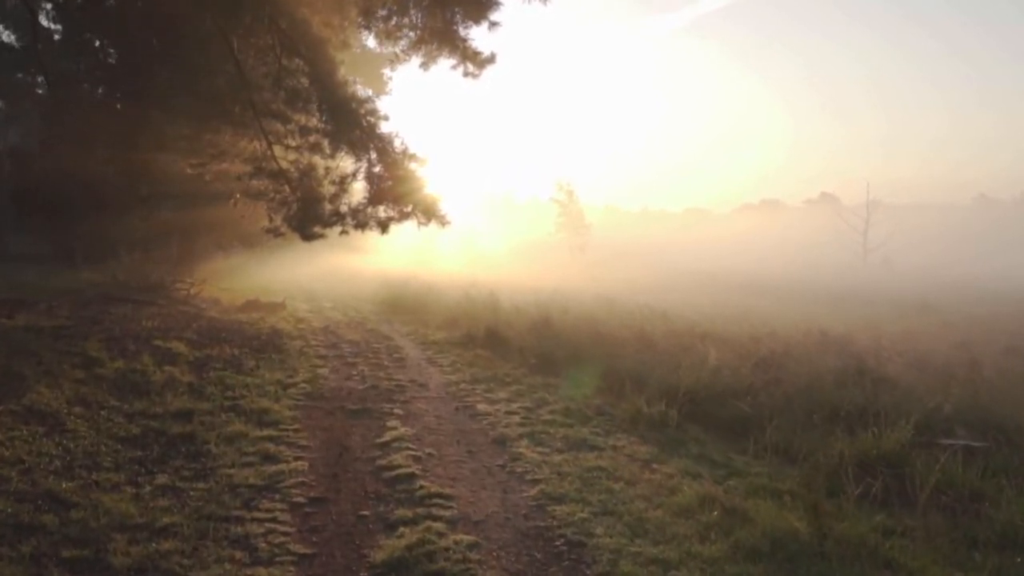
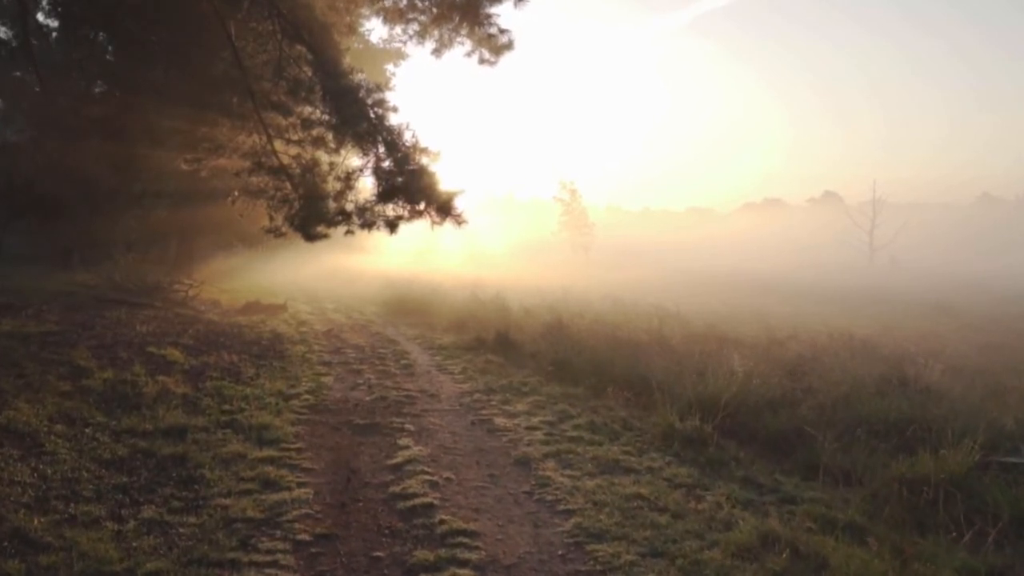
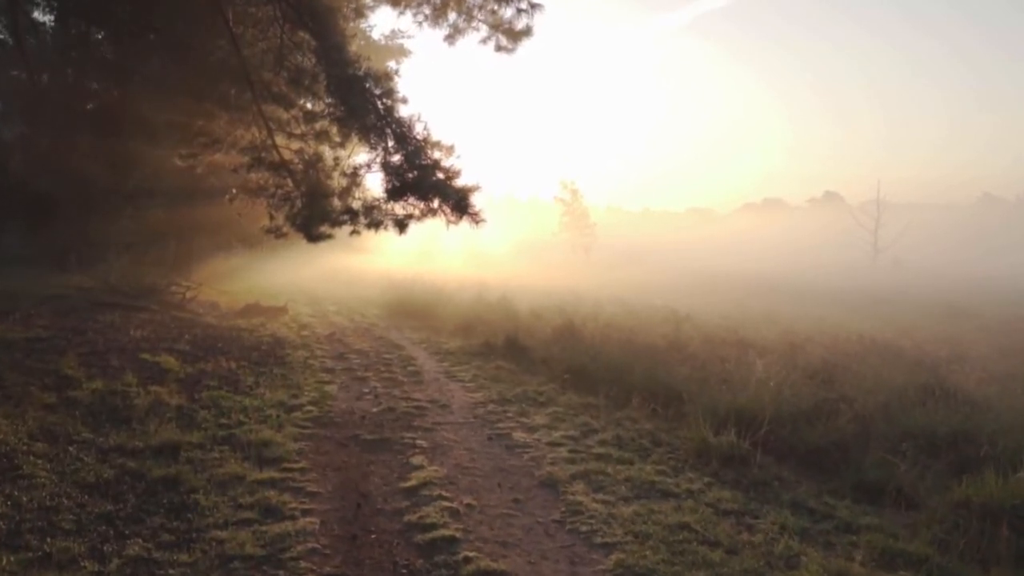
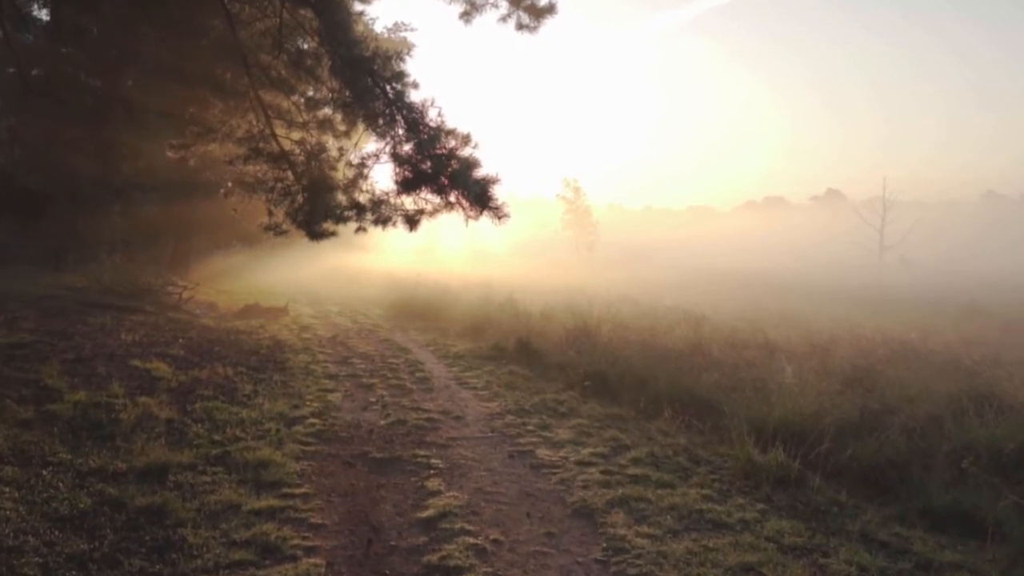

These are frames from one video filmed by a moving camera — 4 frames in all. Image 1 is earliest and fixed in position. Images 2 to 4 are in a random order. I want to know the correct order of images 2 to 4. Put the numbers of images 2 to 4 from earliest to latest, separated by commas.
2, 3, 4
